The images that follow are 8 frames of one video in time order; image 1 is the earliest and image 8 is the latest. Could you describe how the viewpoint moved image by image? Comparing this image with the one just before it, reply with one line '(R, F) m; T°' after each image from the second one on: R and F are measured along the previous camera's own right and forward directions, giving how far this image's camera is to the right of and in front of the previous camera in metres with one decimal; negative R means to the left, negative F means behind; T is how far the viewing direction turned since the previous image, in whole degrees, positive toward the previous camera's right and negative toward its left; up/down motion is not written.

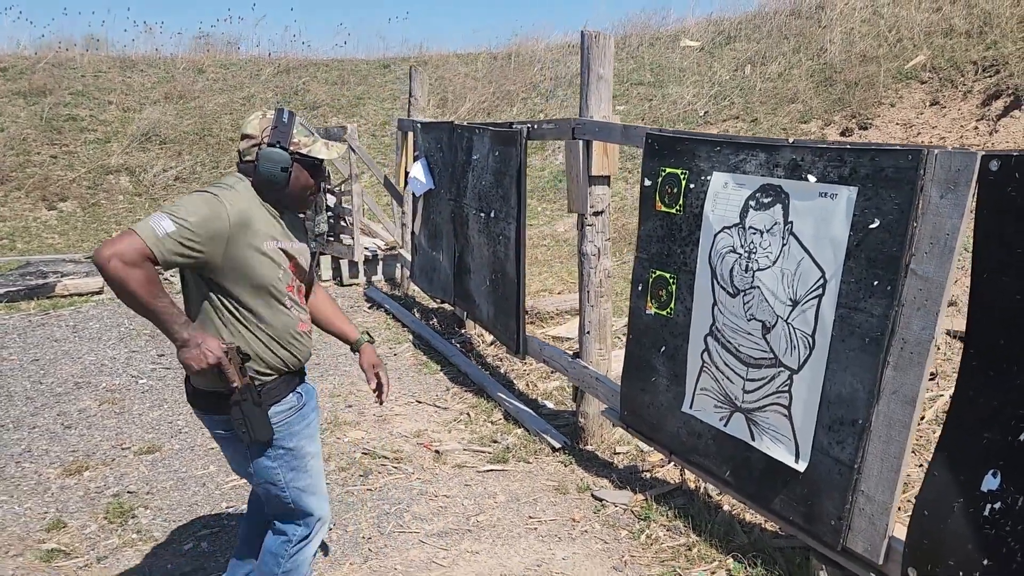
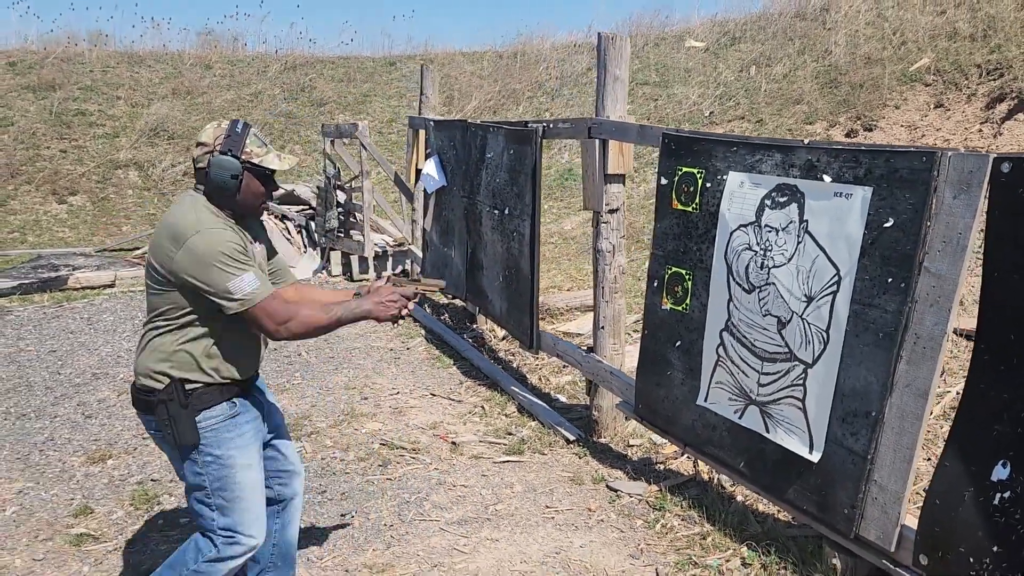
(-0.1, -0.1) m; 0°
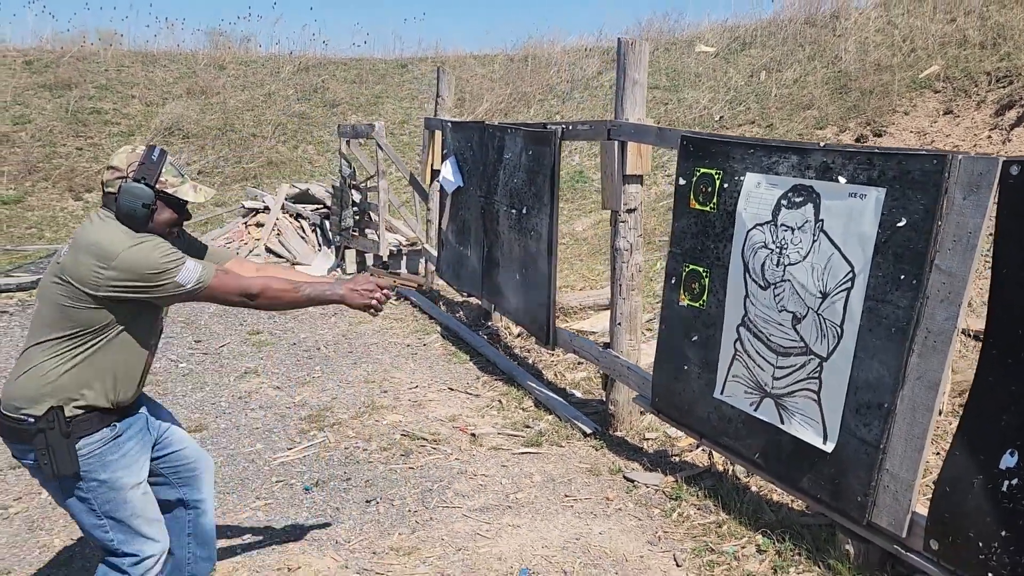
(-0.1, -0.1) m; 0°
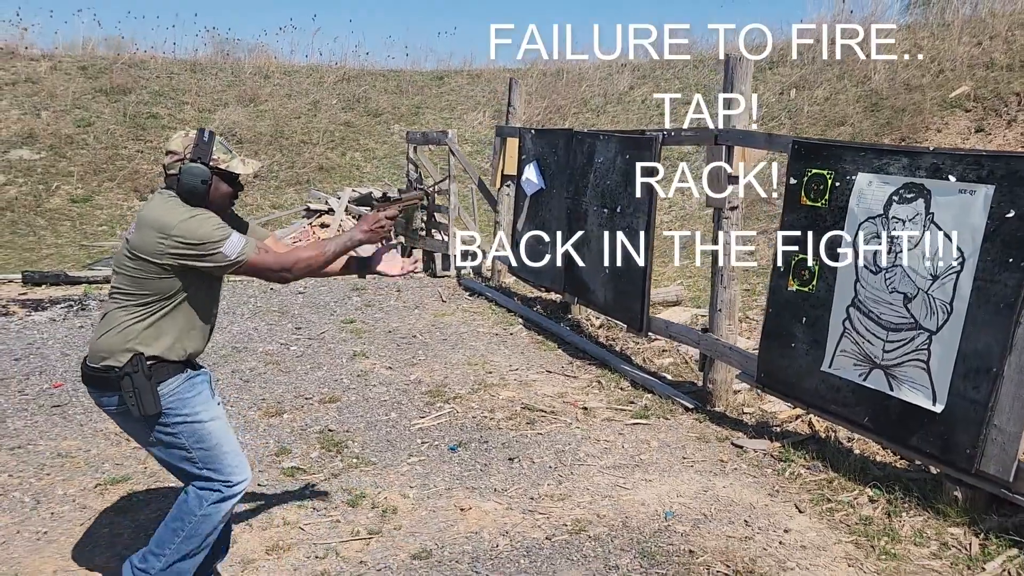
(-0.8, -0.6) m; 0°
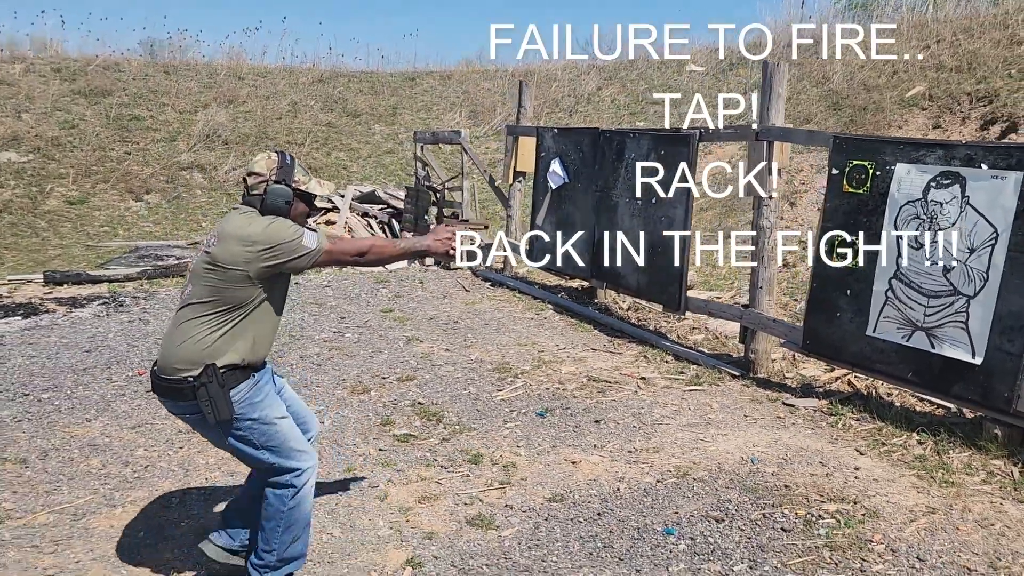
(-1.0, -0.5) m; +4°
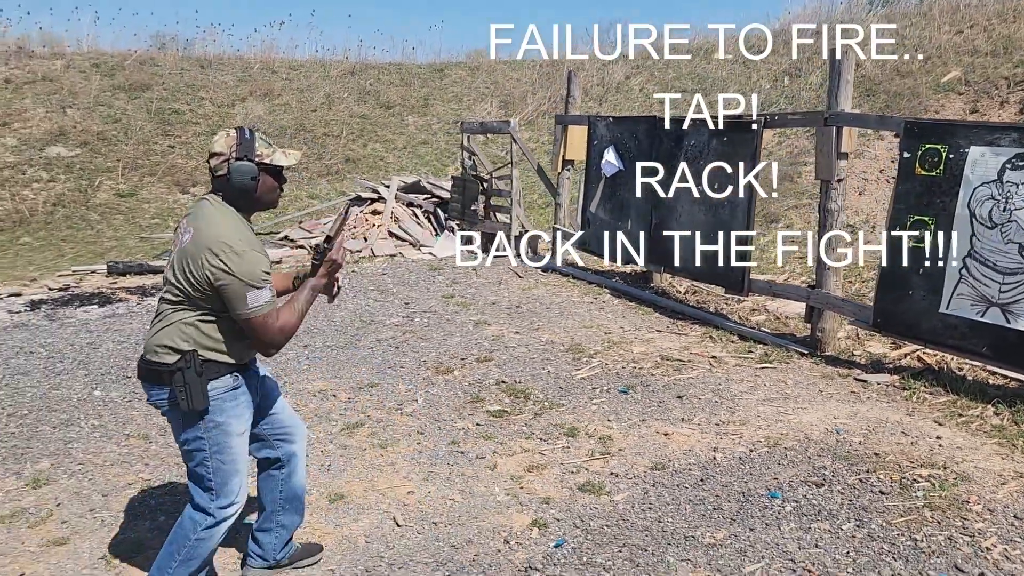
(-0.5, -0.2) m; -1°
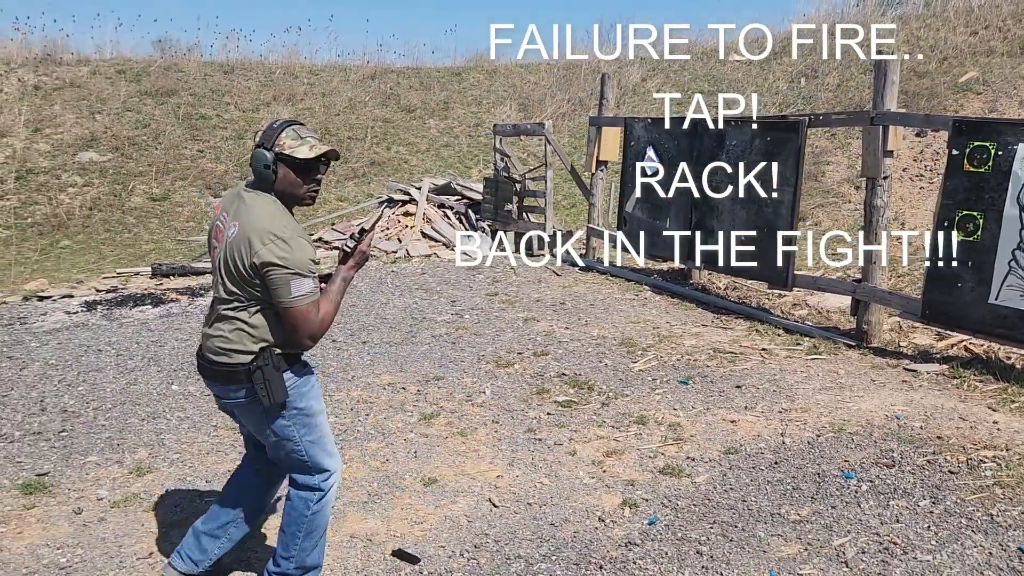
(-0.5, -0.2) m; 0°
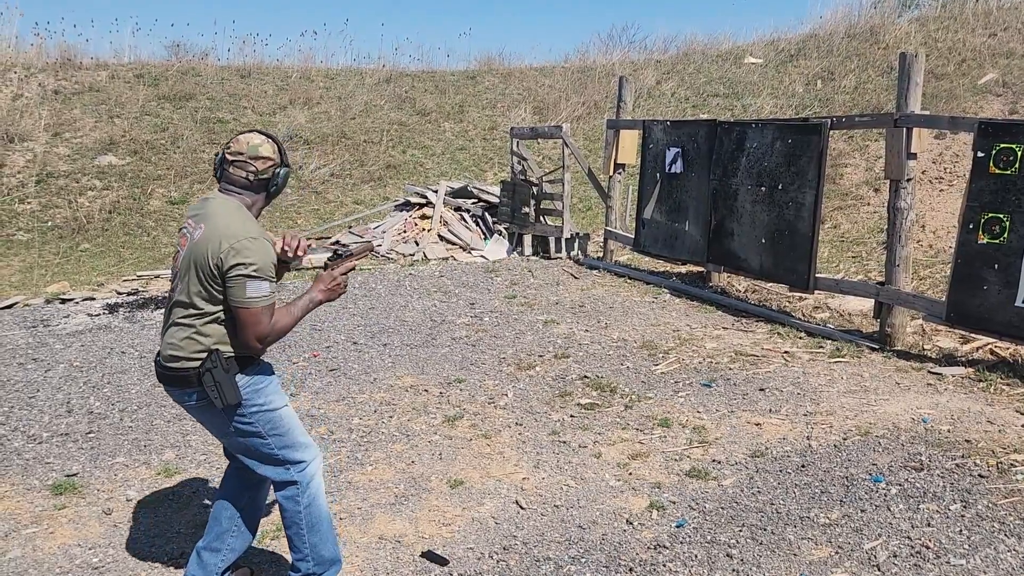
(-0.1, 0.0) m; -1°
